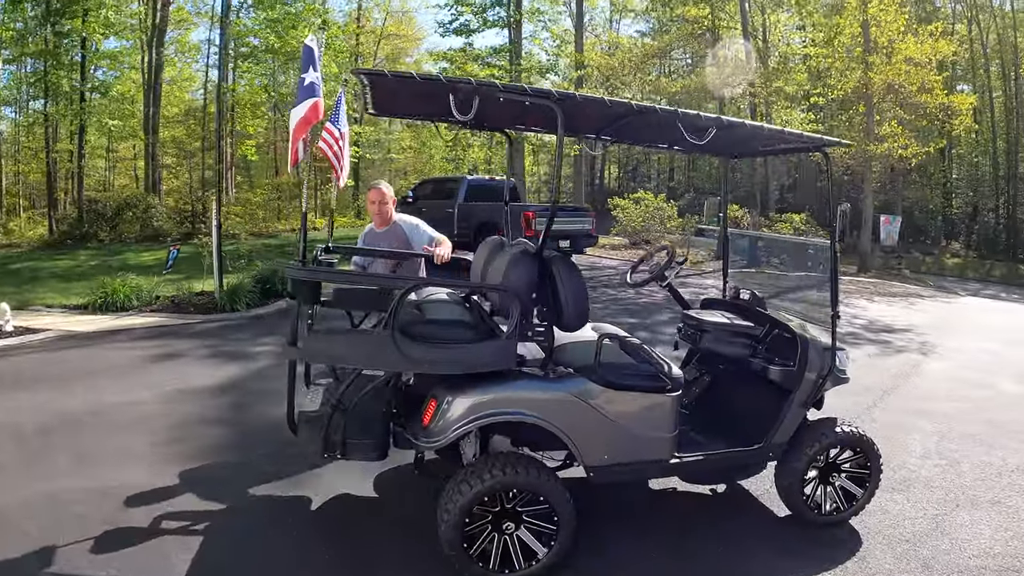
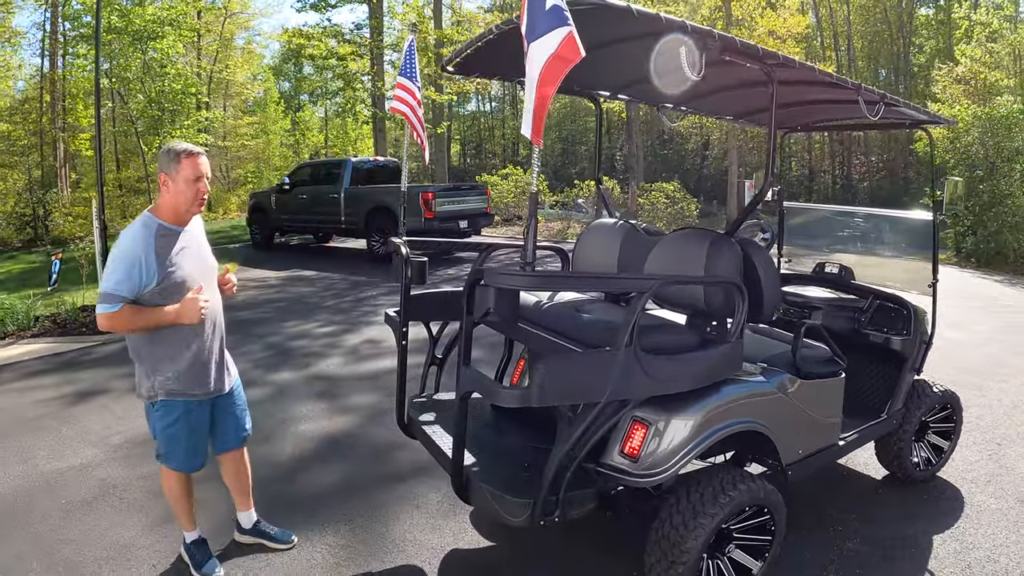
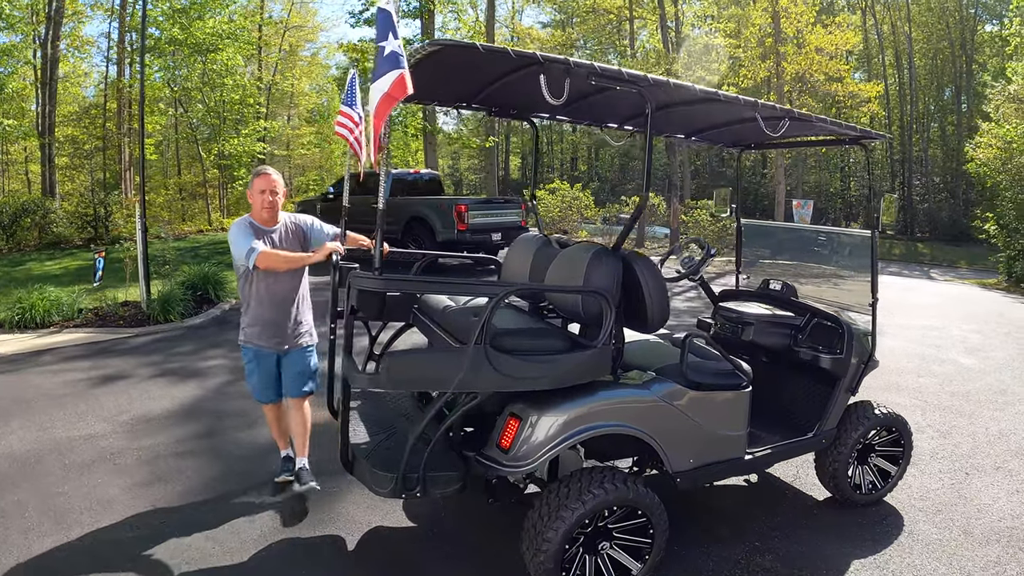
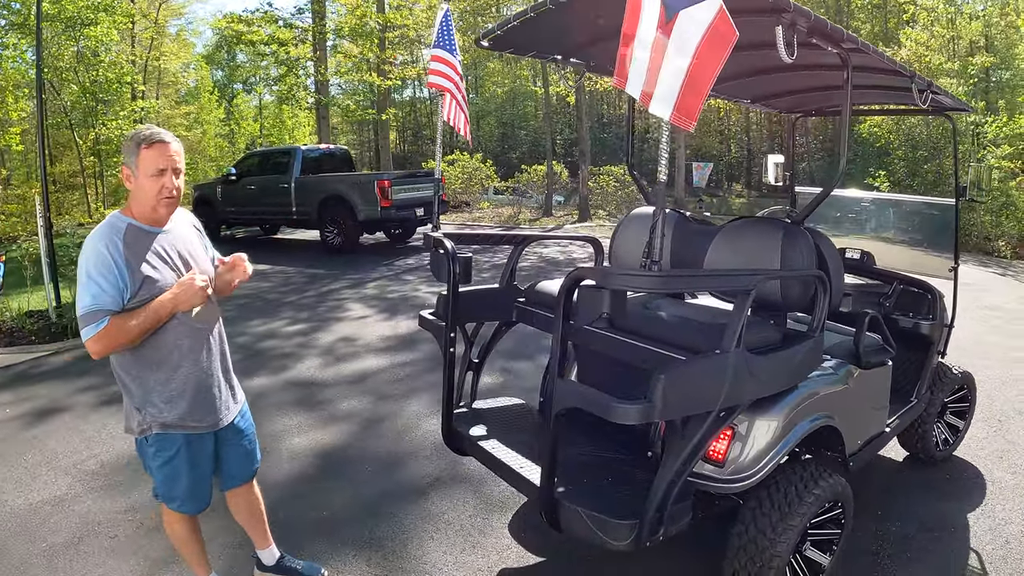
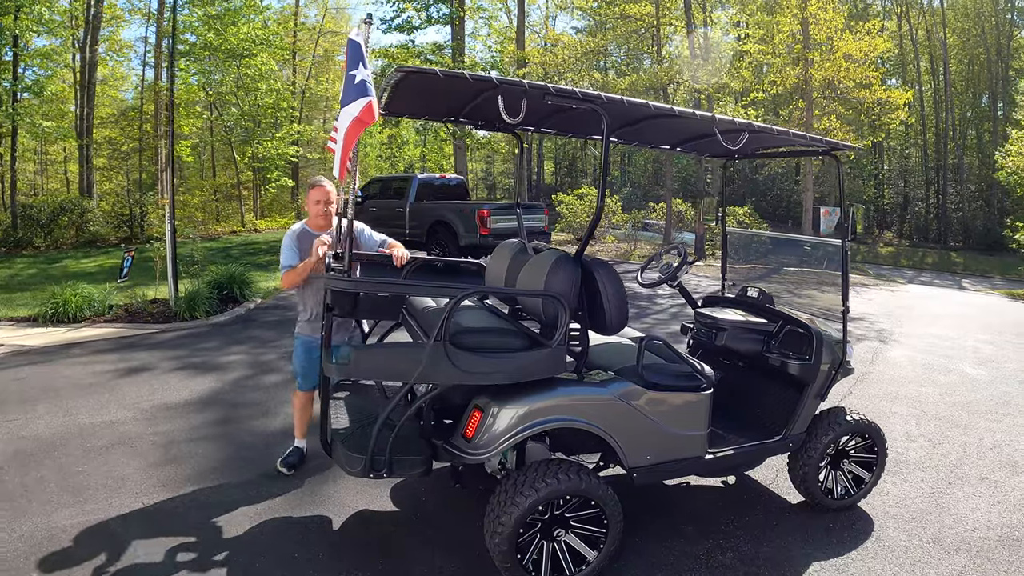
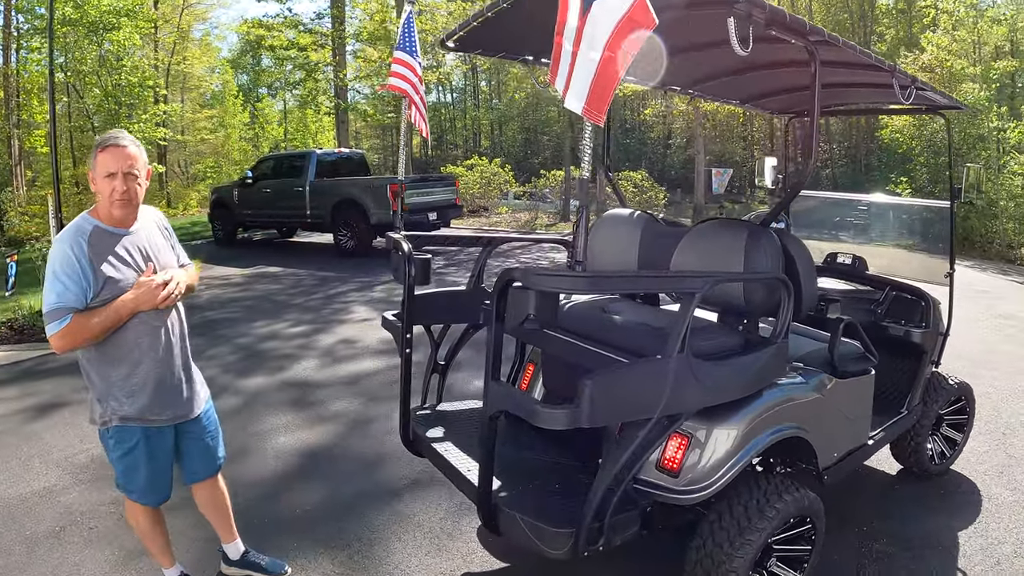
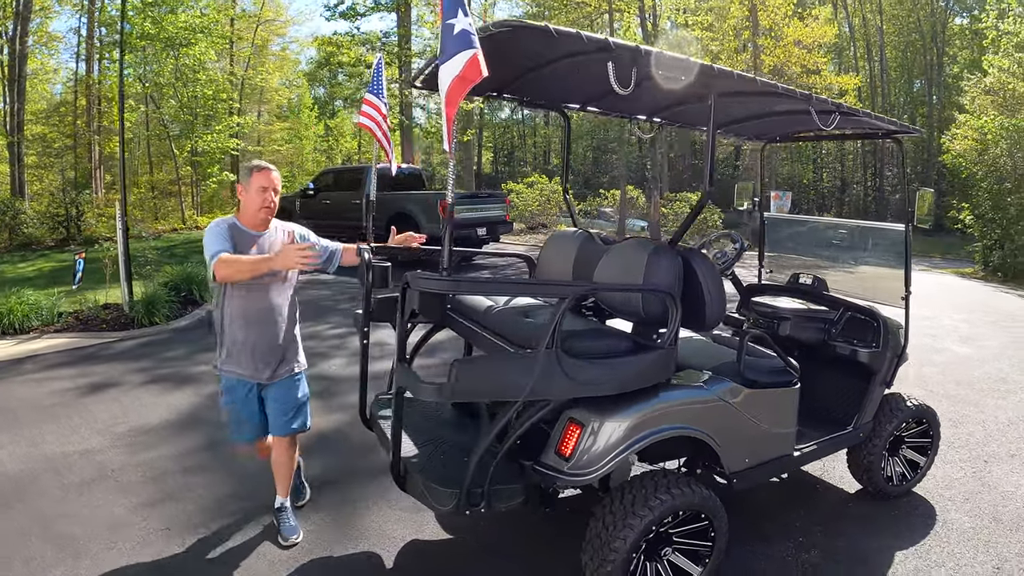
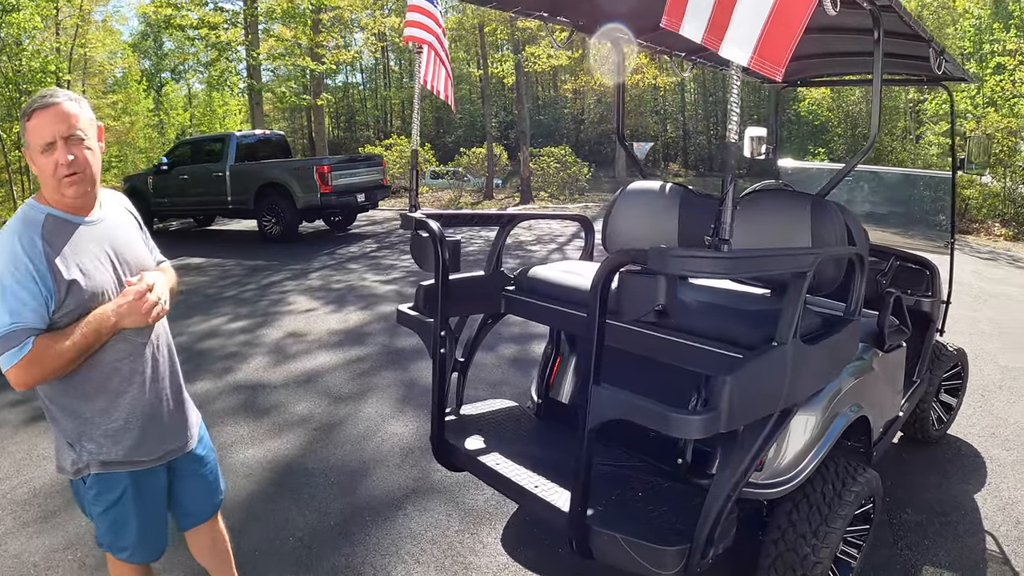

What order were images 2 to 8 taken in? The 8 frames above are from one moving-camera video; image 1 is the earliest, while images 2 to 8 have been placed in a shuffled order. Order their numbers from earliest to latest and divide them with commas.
5, 3, 7, 2, 6, 4, 8
